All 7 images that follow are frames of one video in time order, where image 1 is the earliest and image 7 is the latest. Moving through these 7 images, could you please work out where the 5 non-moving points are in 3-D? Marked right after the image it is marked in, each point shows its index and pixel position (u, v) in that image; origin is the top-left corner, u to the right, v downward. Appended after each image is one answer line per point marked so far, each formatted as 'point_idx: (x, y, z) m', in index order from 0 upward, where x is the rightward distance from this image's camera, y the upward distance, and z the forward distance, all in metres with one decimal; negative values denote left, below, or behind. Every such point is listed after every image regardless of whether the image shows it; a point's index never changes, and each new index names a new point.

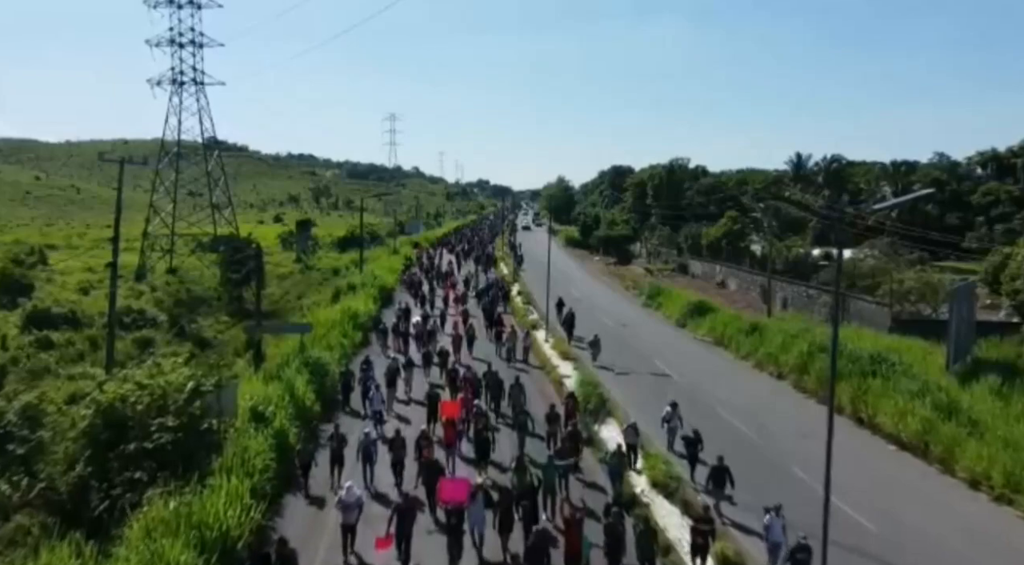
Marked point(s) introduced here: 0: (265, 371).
0: (-6.7, -2.4, +19.4) m
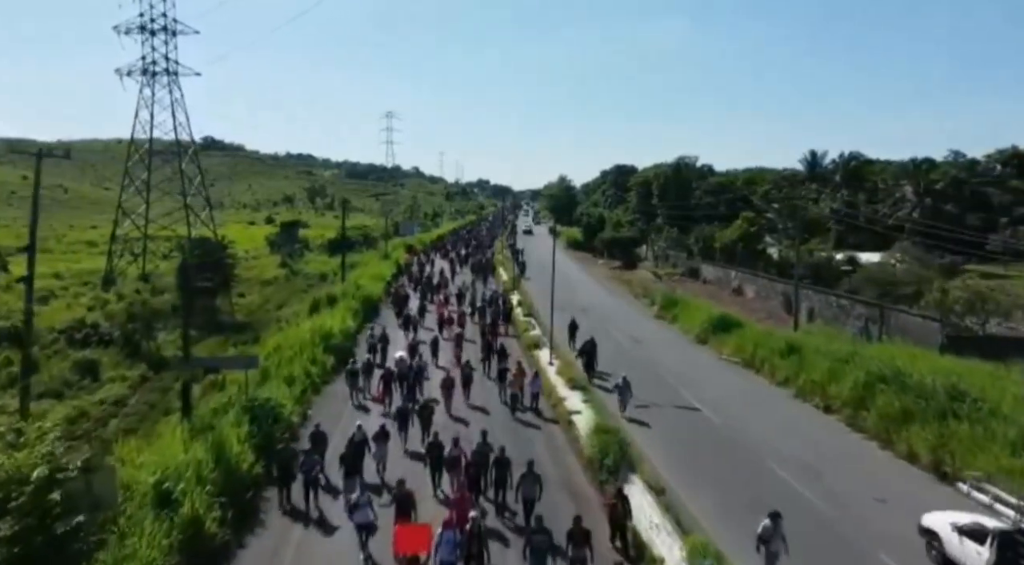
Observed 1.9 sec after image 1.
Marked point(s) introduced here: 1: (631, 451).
0: (-6.8, -2.9, +15.3) m
1: (+2.7, -3.9, +16.4) m
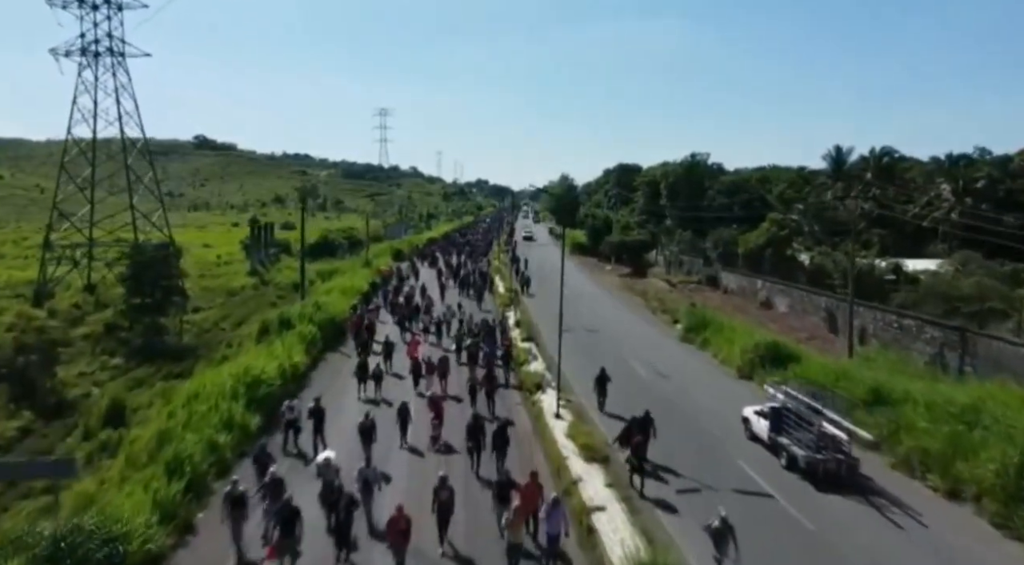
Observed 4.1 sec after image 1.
0: (-6.9, -3.7, +8.6) m
1: (+2.6, -4.6, +9.7) m
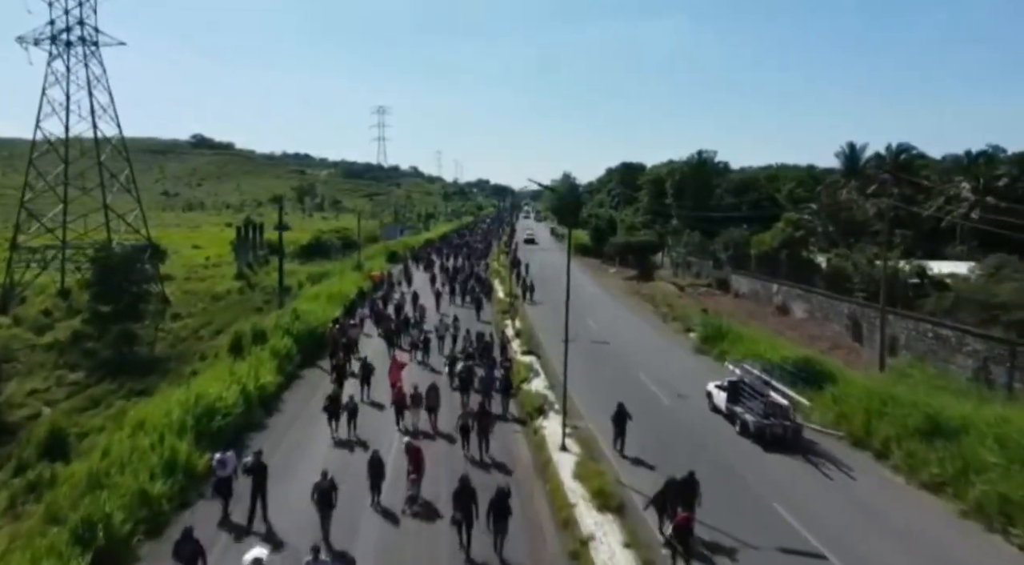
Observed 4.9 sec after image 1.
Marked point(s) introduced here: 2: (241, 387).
0: (-6.9, -3.9, +5.8) m
1: (+2.5, -4.9, +6.9) m
2: (-6.9, -2.6, +18.2) m
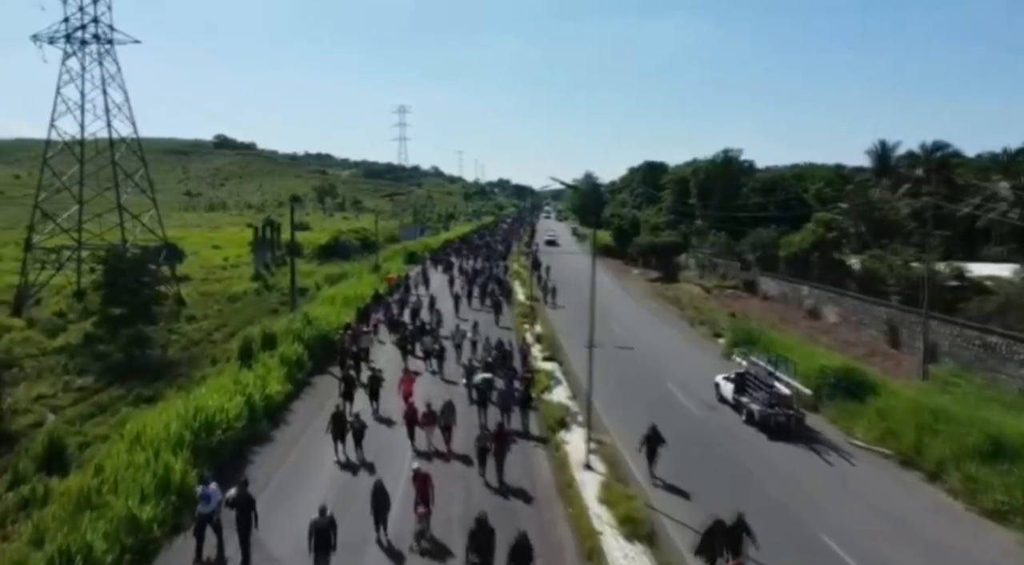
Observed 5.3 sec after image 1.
0: (-6.8, -4.0, +4.8) m
1: (+2.7, -5.0, +5.6) m
2: (-6.4, -2.7, +17.2) m
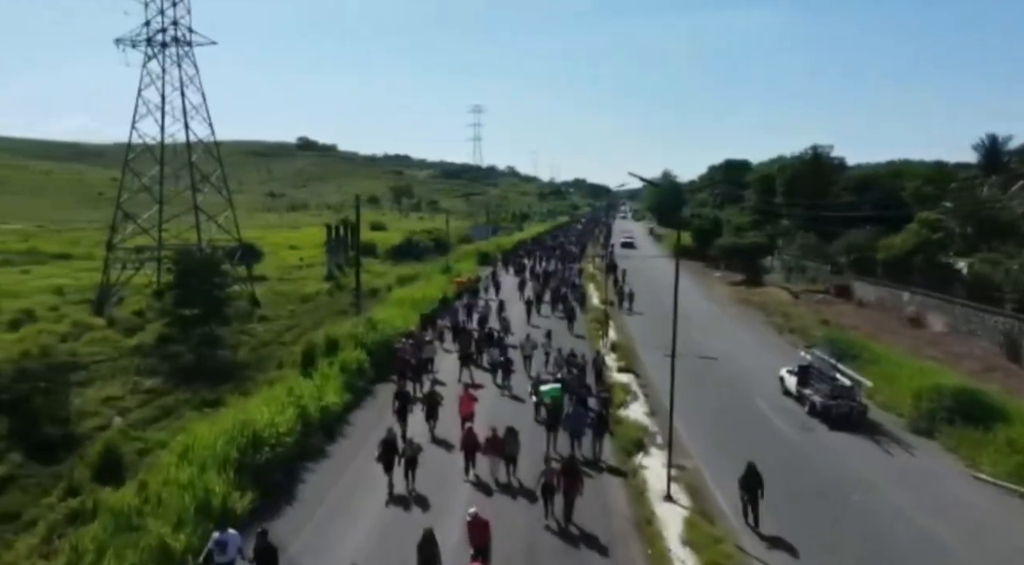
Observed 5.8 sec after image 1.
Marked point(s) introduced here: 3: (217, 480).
0: (-6.5, -4.2, +3.9) m
1: (+3.0, -5.2, +3.7) m
2: (-4.9, -2.9, +16.2) m
3: (-5.1, -3.6, +12.7) m
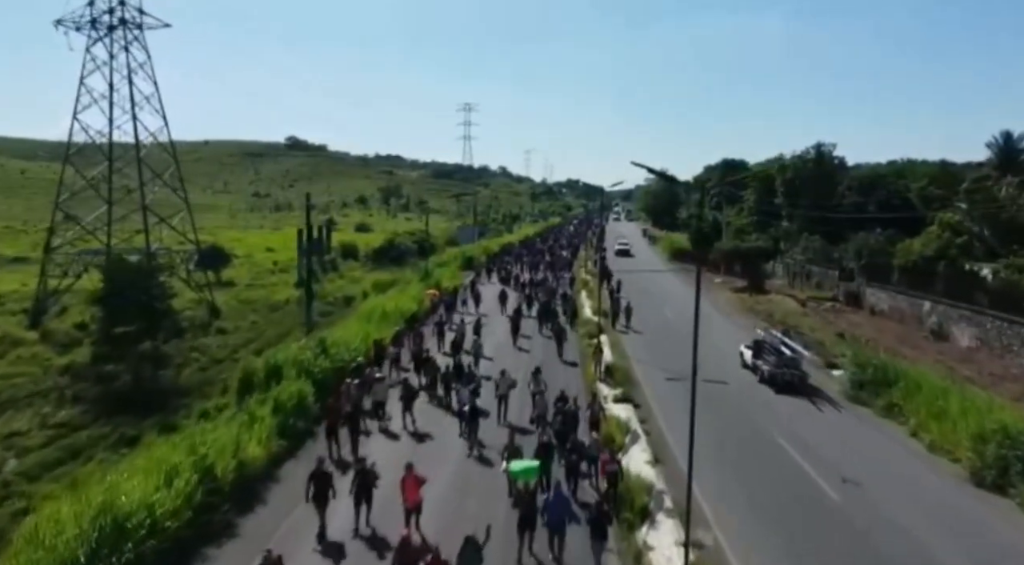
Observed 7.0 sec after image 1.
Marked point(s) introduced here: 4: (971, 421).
0: (-7.0, -4.6, +0.1) m
1: (+2.6, -5.6, 0.0) m
2: (-5.4, -3.3, +12.4) m
3: (-5.7, -4.0, +8.9) m
4: (+11.7, -3.6, +18.4) m
